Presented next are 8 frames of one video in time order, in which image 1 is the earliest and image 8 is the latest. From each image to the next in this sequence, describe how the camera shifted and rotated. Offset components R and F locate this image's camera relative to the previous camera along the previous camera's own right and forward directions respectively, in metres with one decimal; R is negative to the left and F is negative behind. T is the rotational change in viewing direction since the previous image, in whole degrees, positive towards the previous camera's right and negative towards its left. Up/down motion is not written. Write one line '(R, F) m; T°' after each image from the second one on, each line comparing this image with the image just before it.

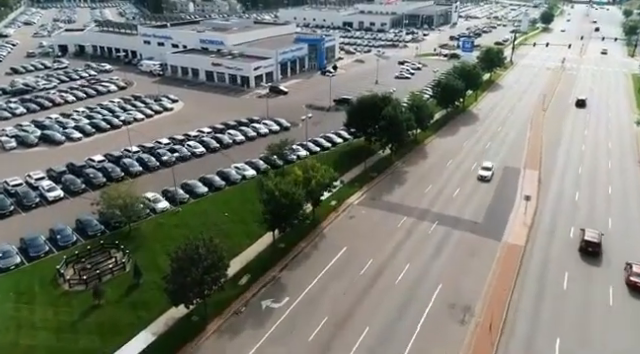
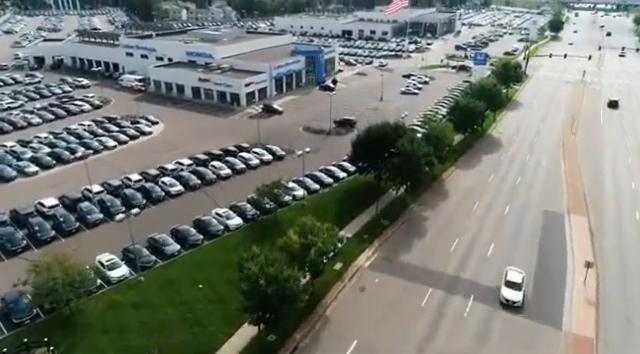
(-0.2, +7.9) m; 0°
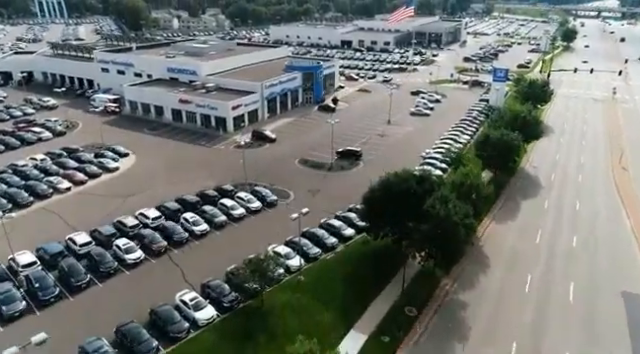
(-0.2, +9.3) m; 0°
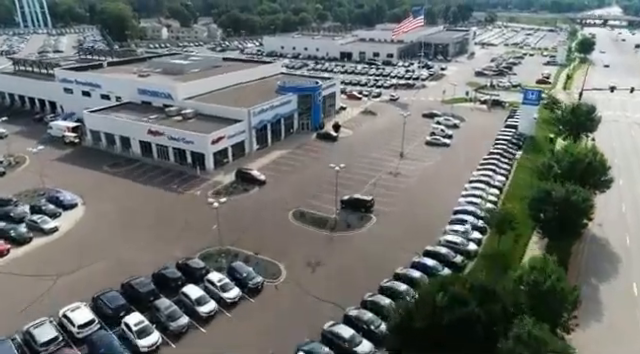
(-0.2, +10.8) m; 0°
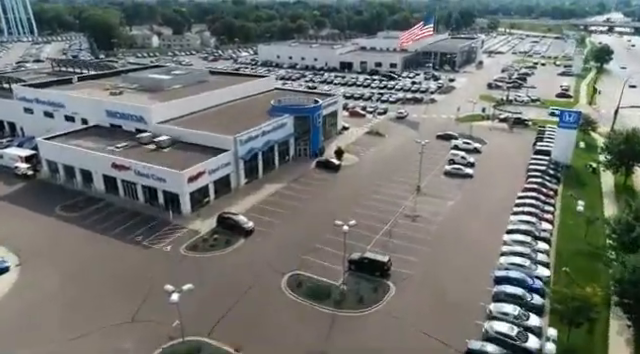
(-0.3, +8.8) m; 0°
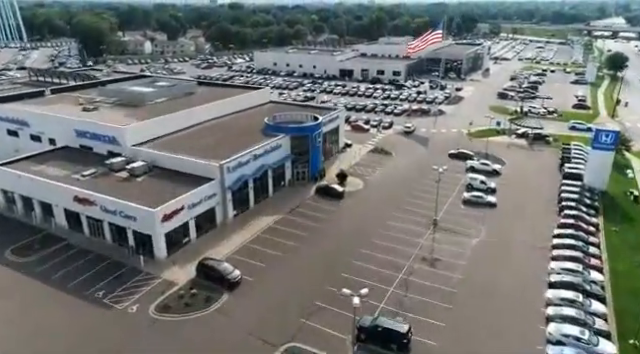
(-0.2, +6.4) m; 0°
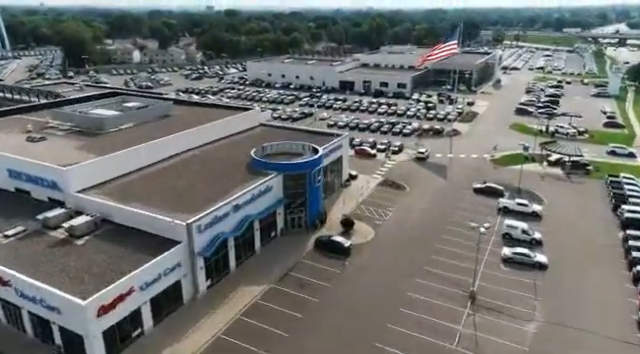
(-0.2, +9.4) m; 0°
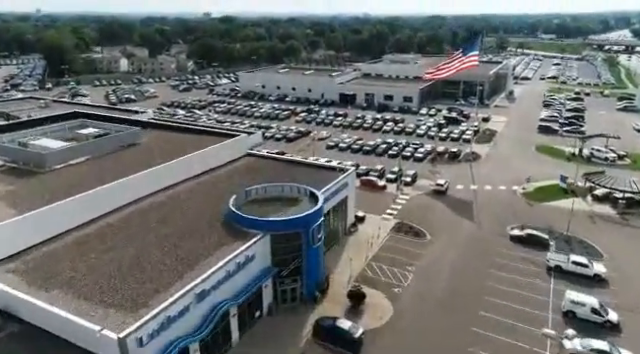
(-0.2, +9.4) m; 0°
